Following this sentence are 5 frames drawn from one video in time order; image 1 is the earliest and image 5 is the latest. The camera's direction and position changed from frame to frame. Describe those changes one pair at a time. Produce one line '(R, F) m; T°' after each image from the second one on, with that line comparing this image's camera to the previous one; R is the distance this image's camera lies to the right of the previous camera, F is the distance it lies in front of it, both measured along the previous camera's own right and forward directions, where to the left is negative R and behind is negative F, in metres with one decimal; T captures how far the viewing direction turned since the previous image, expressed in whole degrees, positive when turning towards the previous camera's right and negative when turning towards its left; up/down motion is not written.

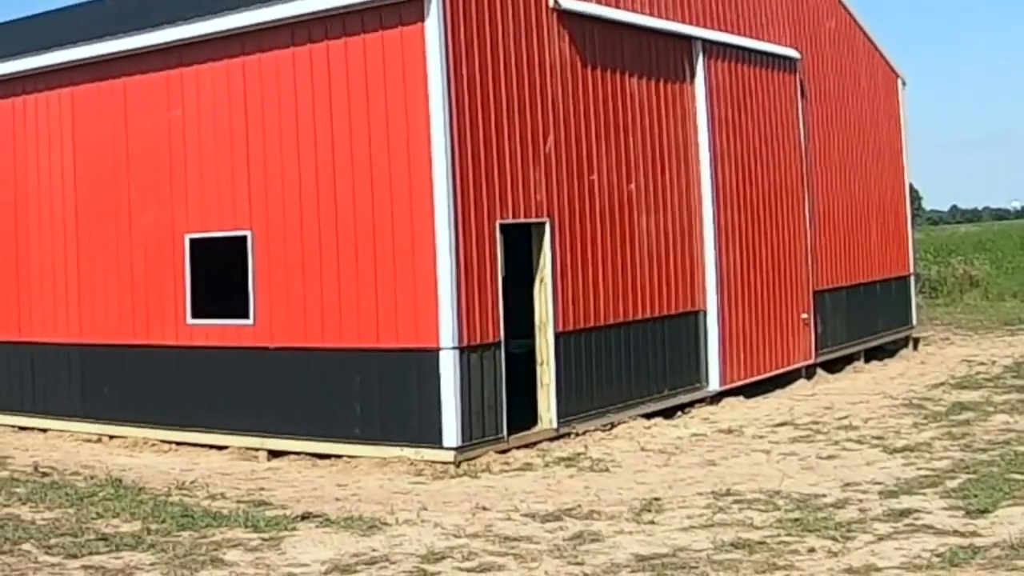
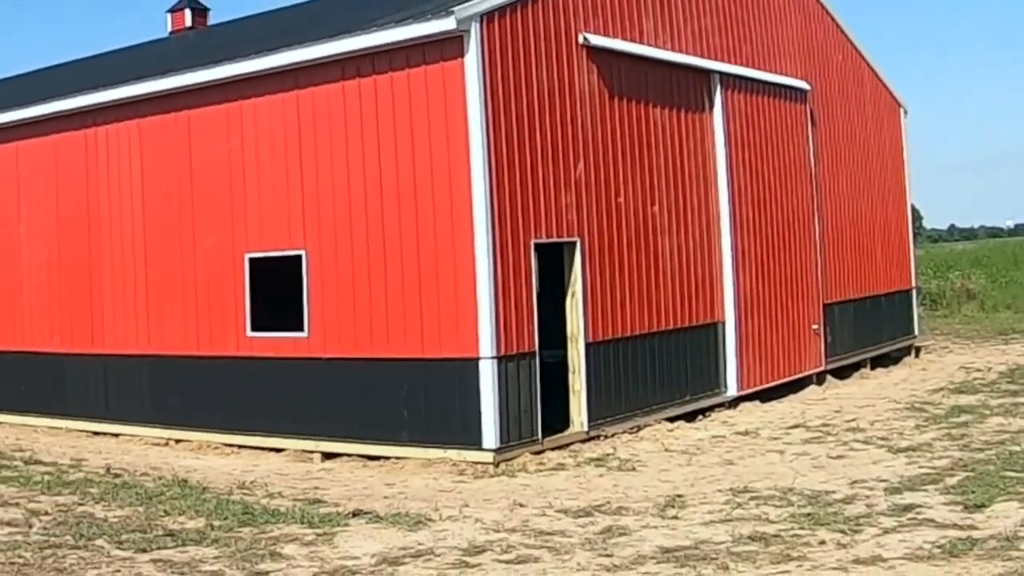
(-0.1, -0.9) m; -1°
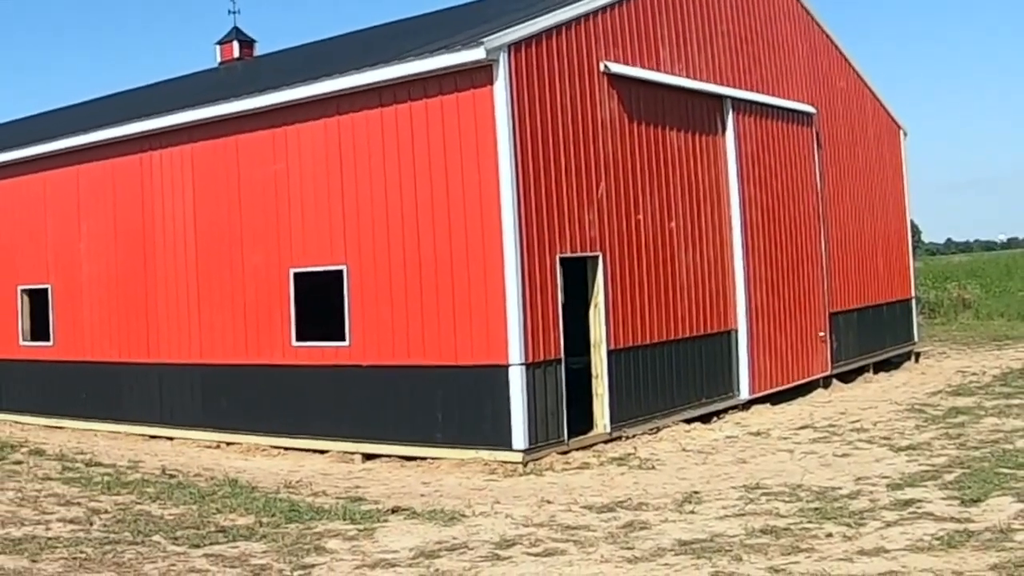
(0.0, -0.8) m; -1°
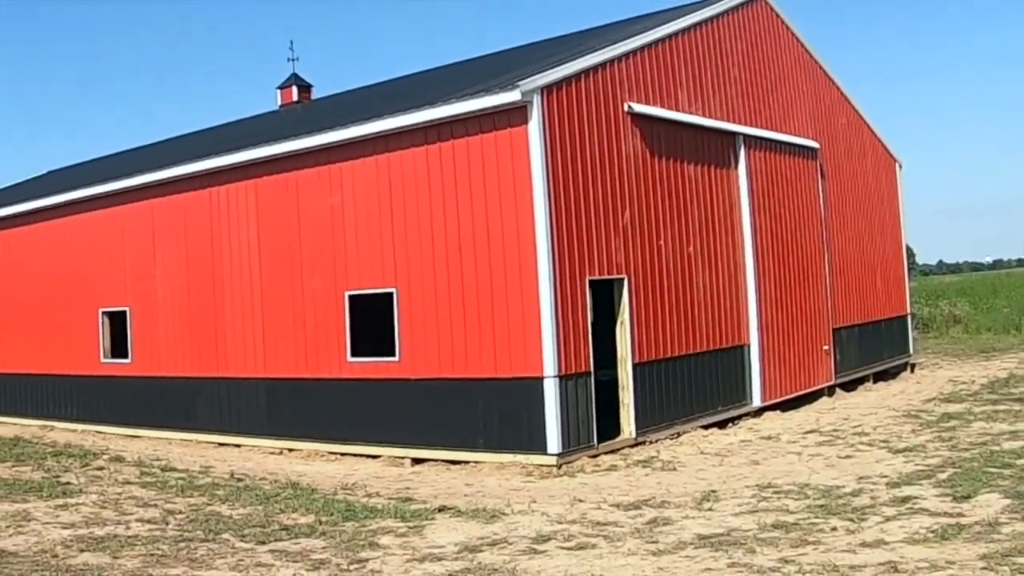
(0.0, -1.3) m; -2°
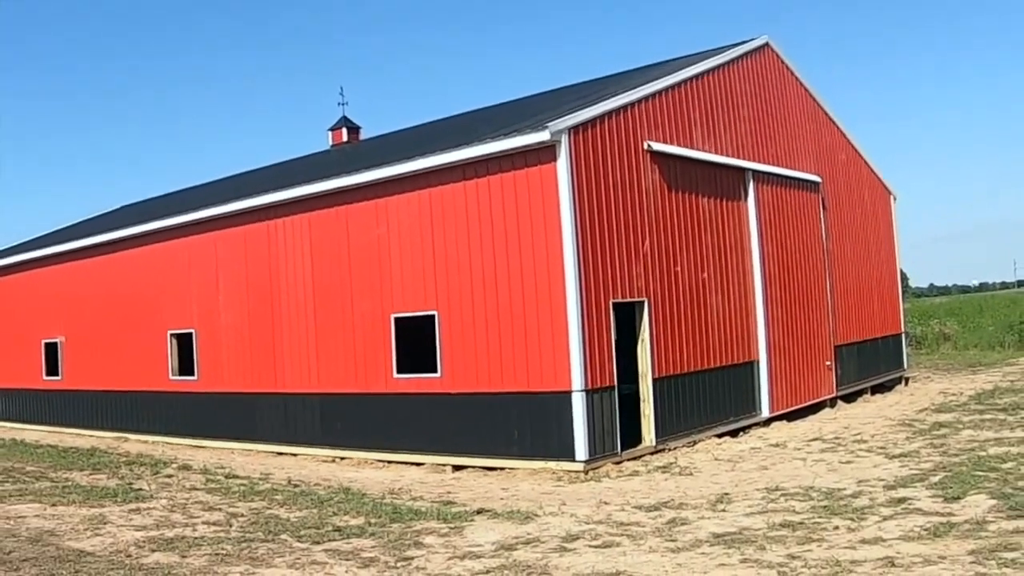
(0.0, -1.4) m; -2°
